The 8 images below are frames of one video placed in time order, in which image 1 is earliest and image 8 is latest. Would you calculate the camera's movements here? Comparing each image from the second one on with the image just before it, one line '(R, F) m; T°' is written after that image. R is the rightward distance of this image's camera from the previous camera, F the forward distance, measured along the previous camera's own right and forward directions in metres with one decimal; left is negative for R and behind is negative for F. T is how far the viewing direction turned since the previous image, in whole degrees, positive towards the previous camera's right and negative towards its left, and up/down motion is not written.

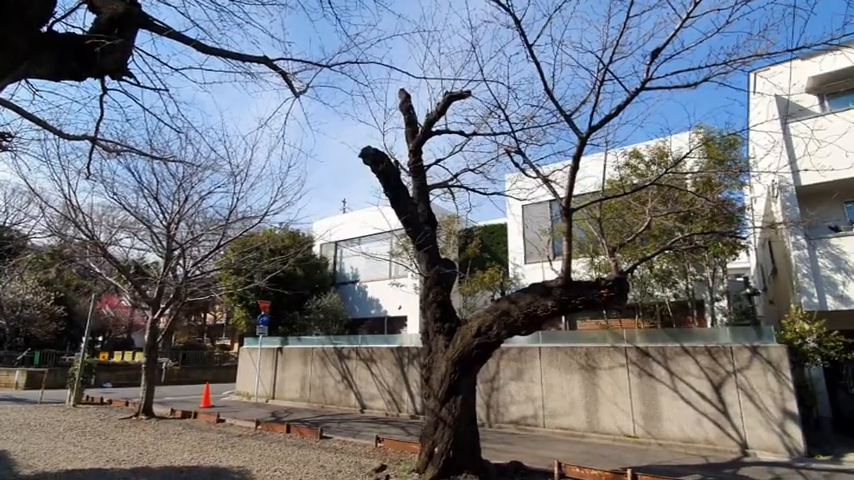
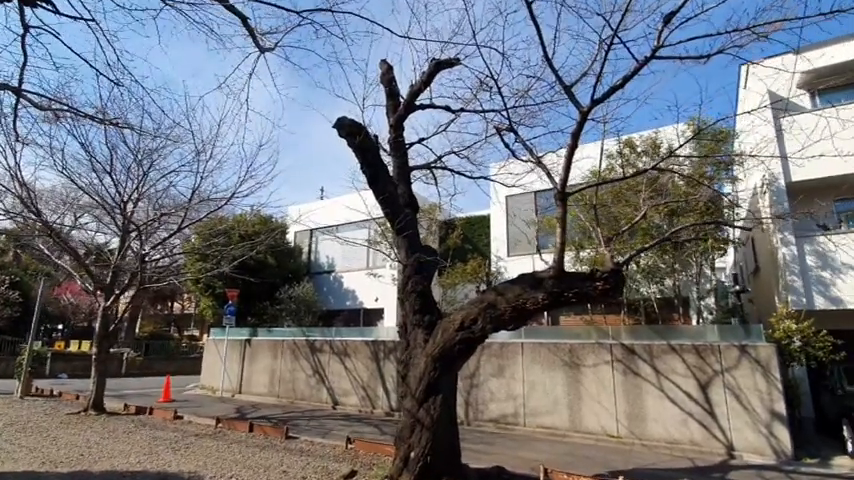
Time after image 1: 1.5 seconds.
(0.0, +0.6) m; +3°
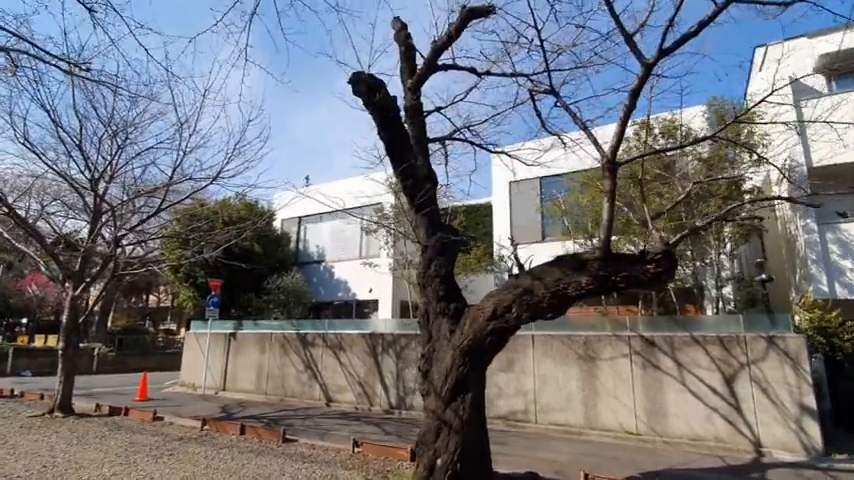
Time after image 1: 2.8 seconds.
(-0.5, +0.7) m; +3°
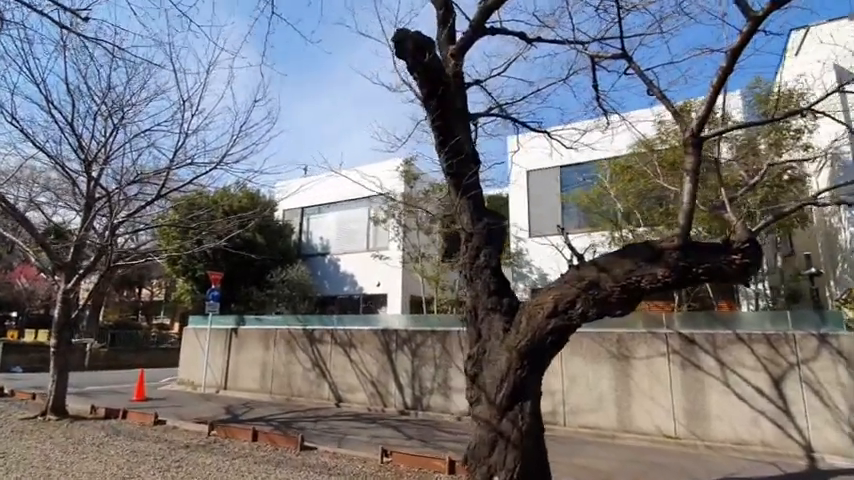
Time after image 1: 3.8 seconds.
(-0.6, +0.6) m; +1°
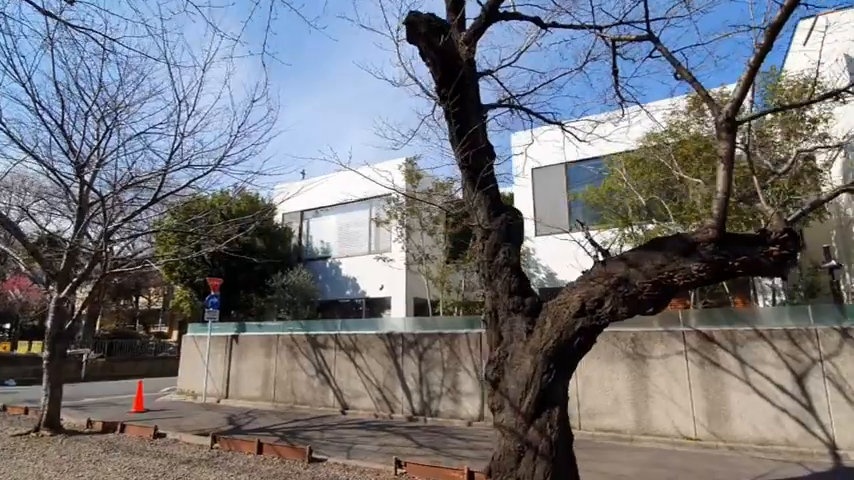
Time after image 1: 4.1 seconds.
(-0.2, +0.3) m; 0°
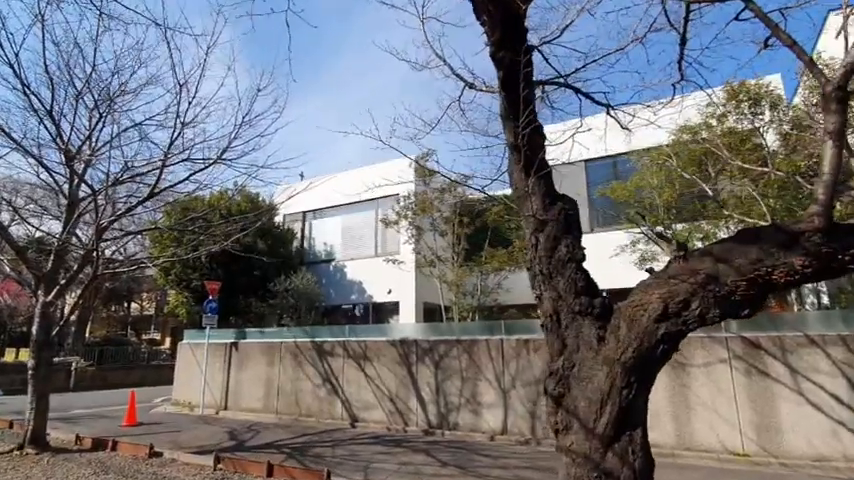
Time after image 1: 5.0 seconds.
(-0.5, +0.6) m; +1°
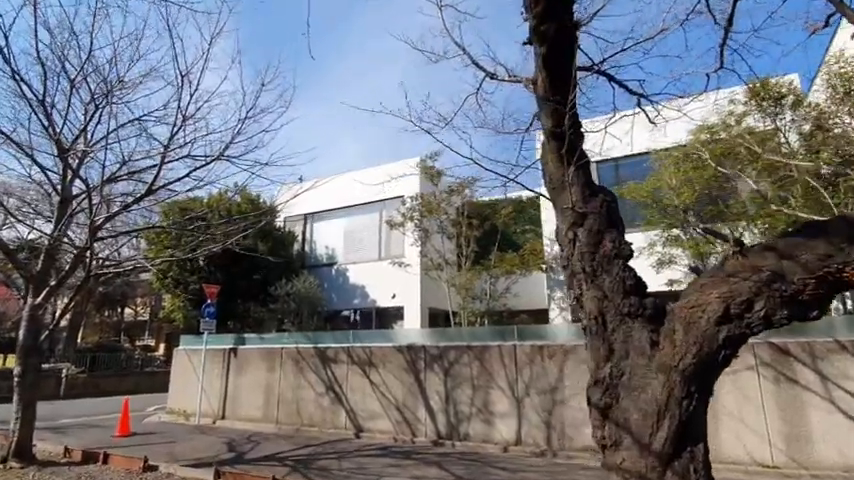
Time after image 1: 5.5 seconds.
(-0.3, +0.4) m; +1°
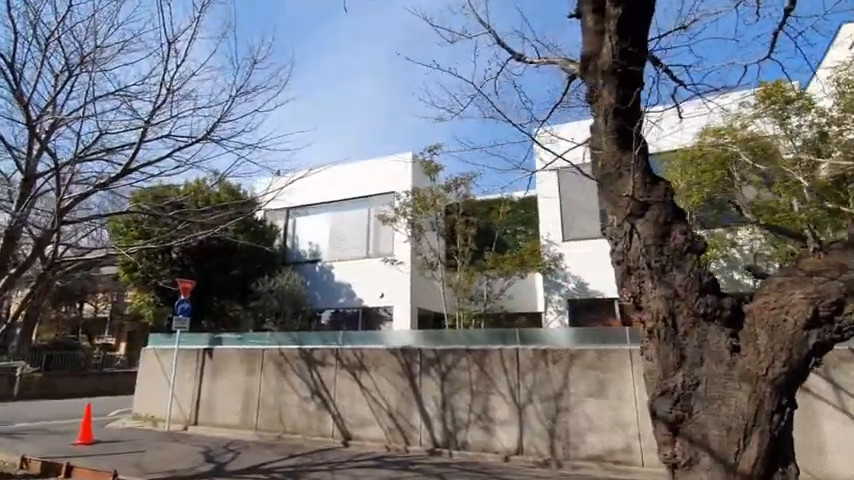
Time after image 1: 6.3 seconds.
(-0.5, +0.5) m; +4°
